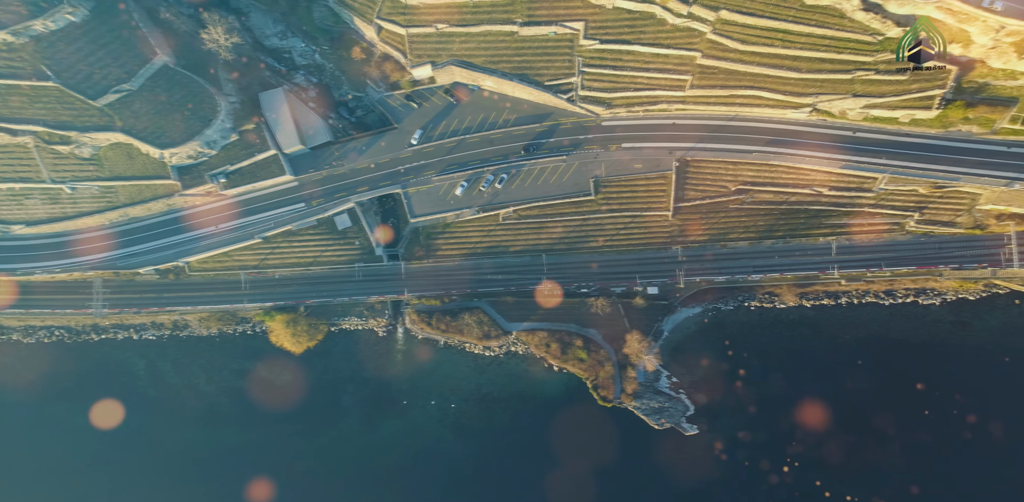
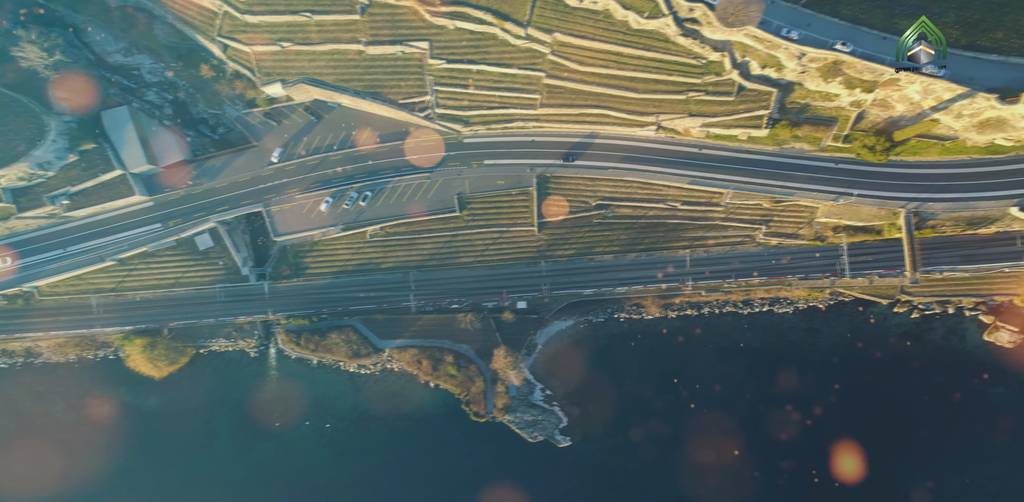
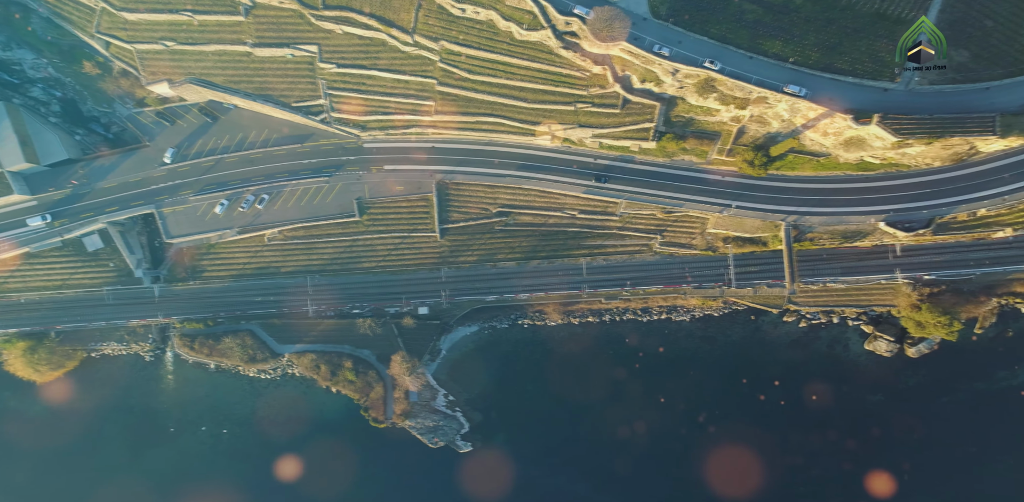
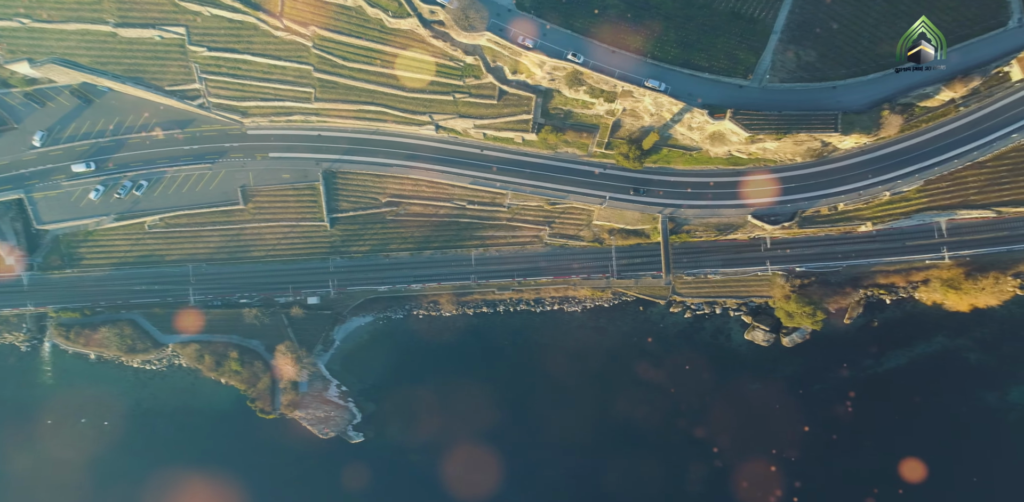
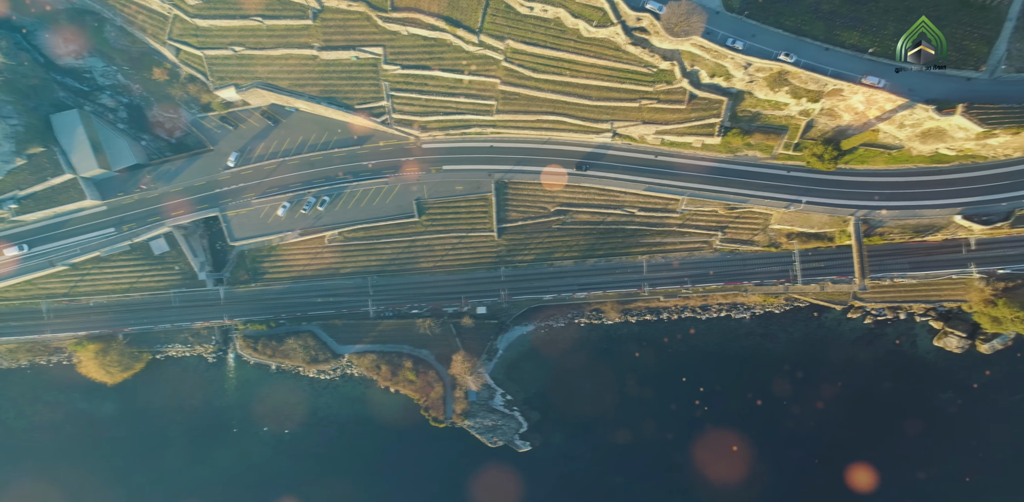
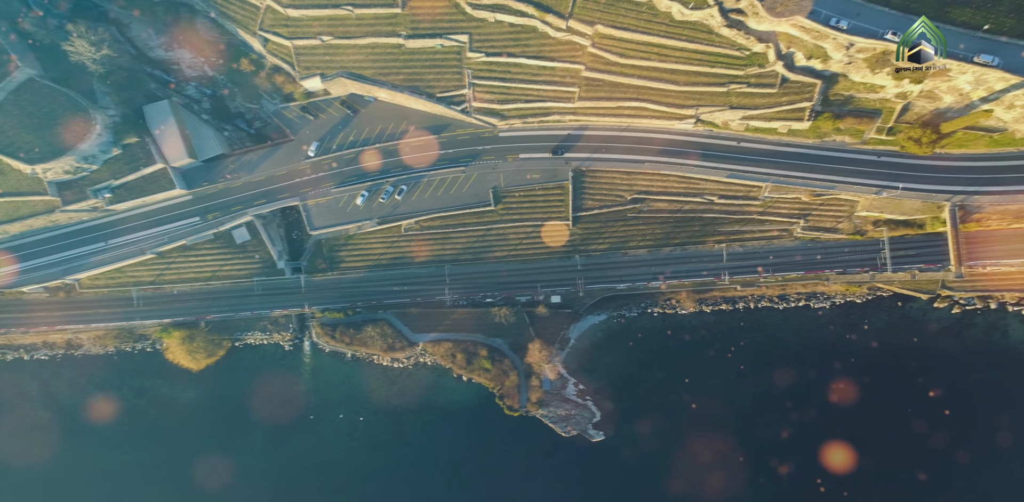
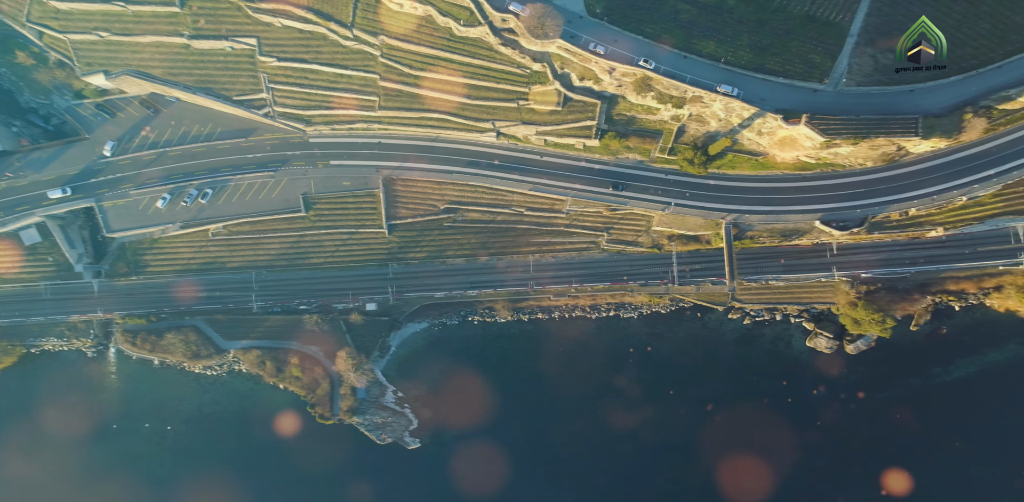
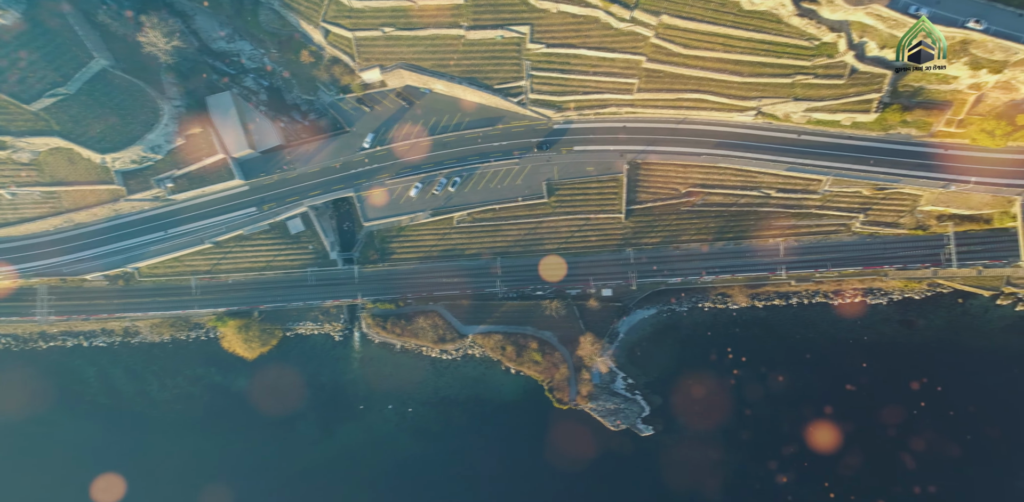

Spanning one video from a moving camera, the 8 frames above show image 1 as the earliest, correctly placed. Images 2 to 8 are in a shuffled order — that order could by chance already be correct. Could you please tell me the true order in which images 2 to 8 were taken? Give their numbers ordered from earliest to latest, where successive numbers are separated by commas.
8, 6, 2, 5, 3, 7, 4
